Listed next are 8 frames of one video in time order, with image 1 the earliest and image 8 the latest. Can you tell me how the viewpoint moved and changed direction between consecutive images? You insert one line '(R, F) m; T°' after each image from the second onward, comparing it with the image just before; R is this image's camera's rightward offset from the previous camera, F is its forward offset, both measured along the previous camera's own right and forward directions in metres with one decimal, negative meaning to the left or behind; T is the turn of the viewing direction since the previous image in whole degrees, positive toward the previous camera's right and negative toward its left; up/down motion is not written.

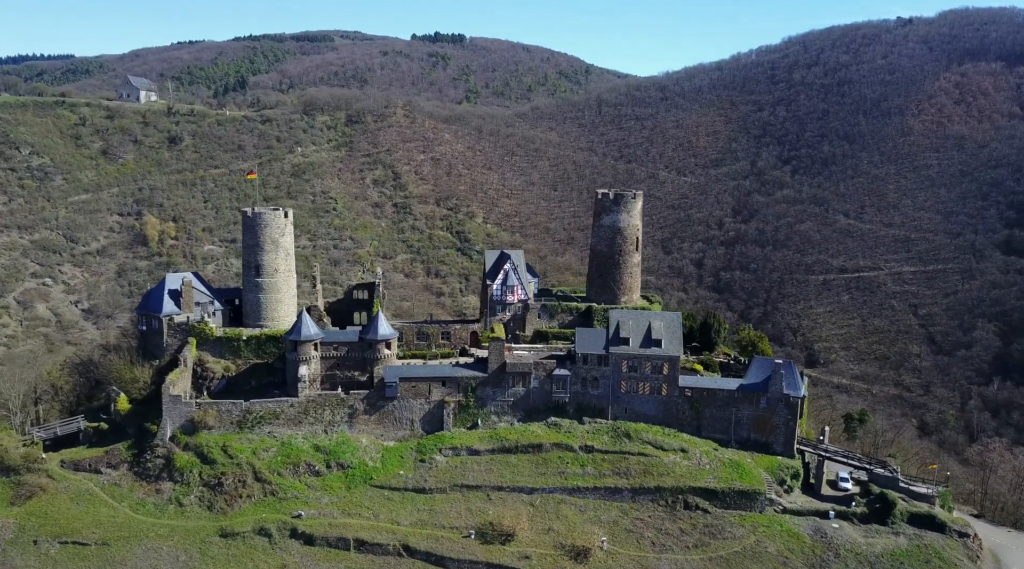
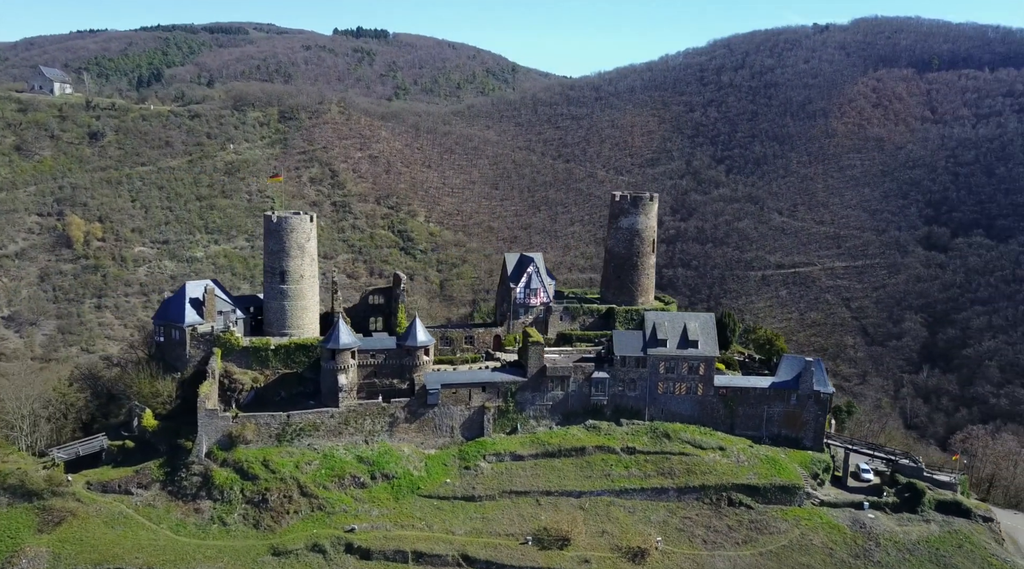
(-4.7, +0.3) m; +8°
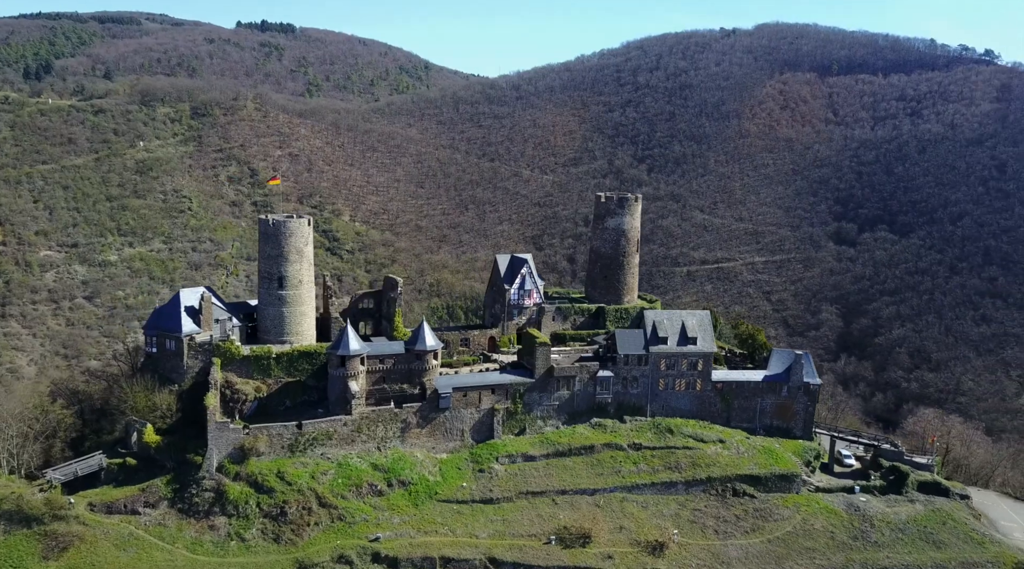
(-3.9, +0.2) m; +8°
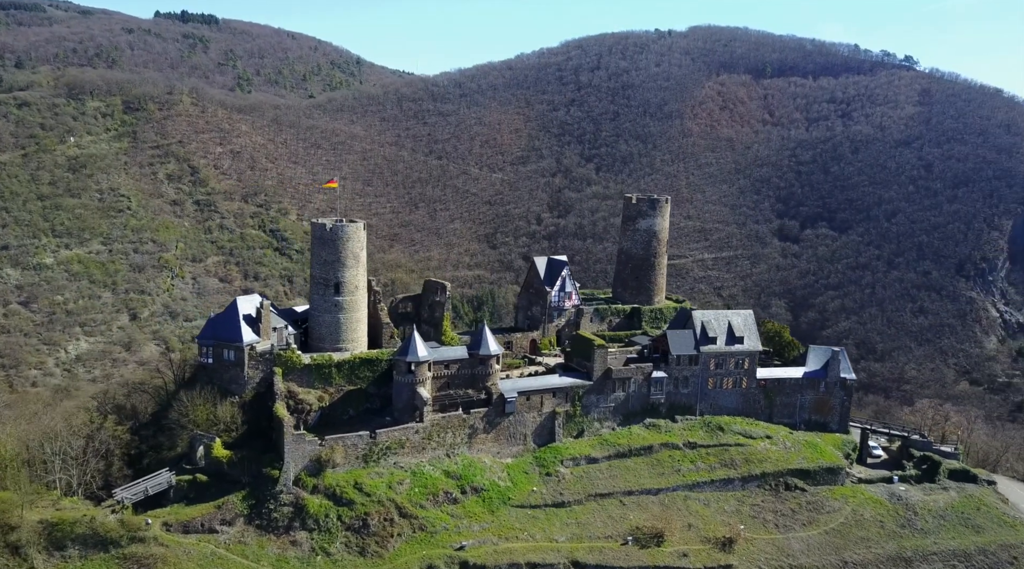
(-5.3, +0.4) m; +8°
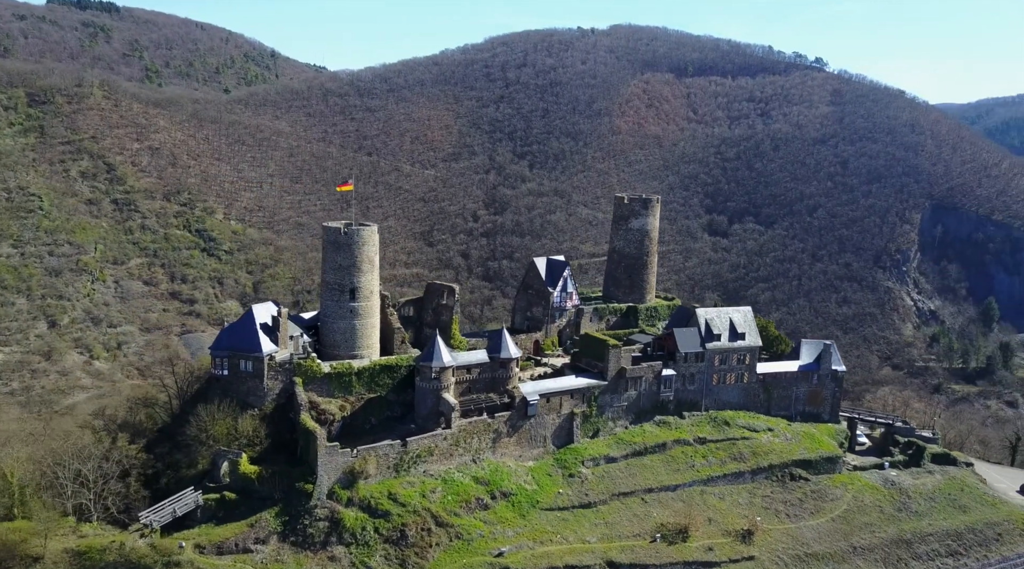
(-3.9, +0.4) m; +7°
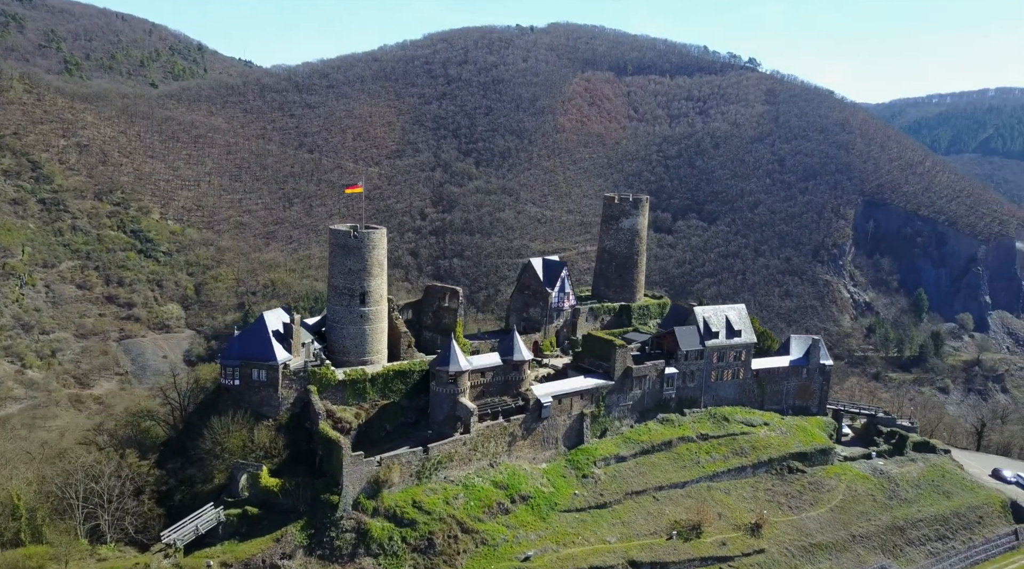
(-3.0, +0.3) m; +6°
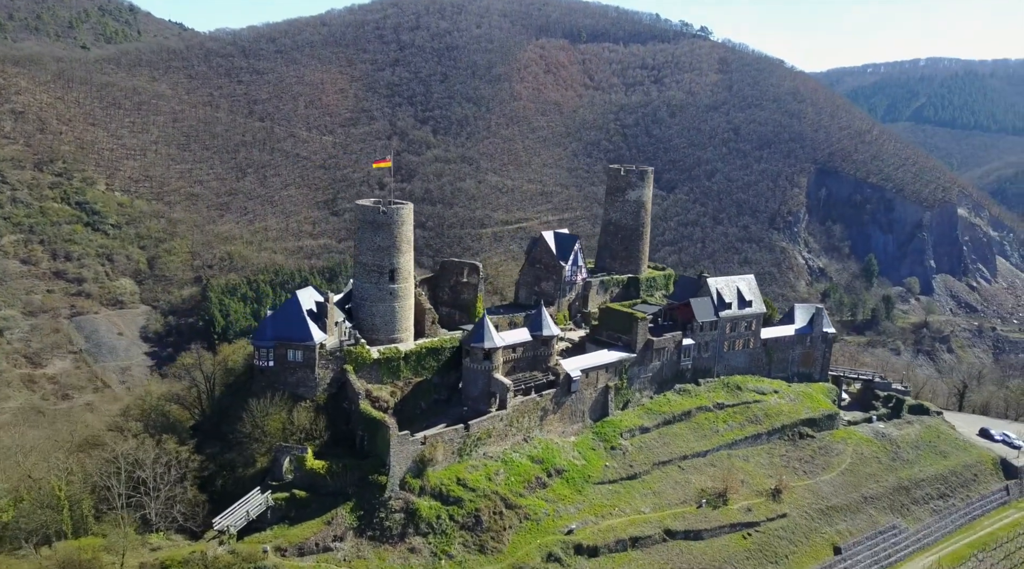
(-3.1, +0.4) m; +5°
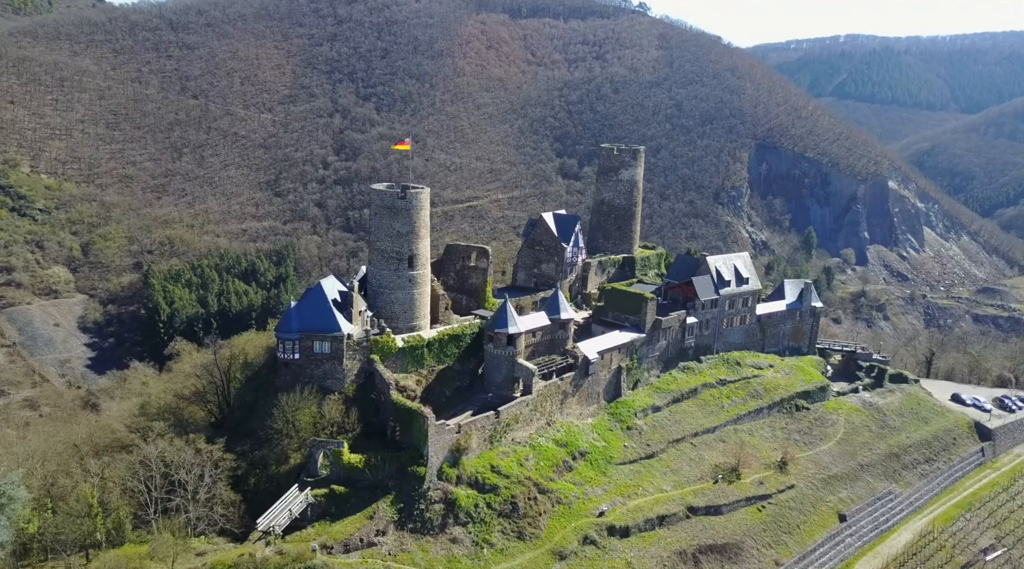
(-3.0, +0.5) m; +6°
